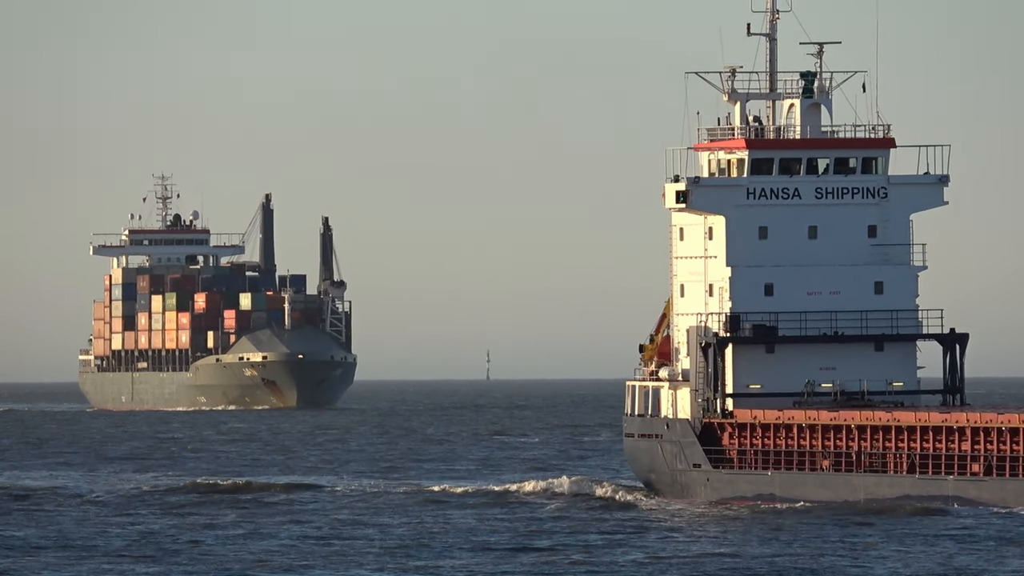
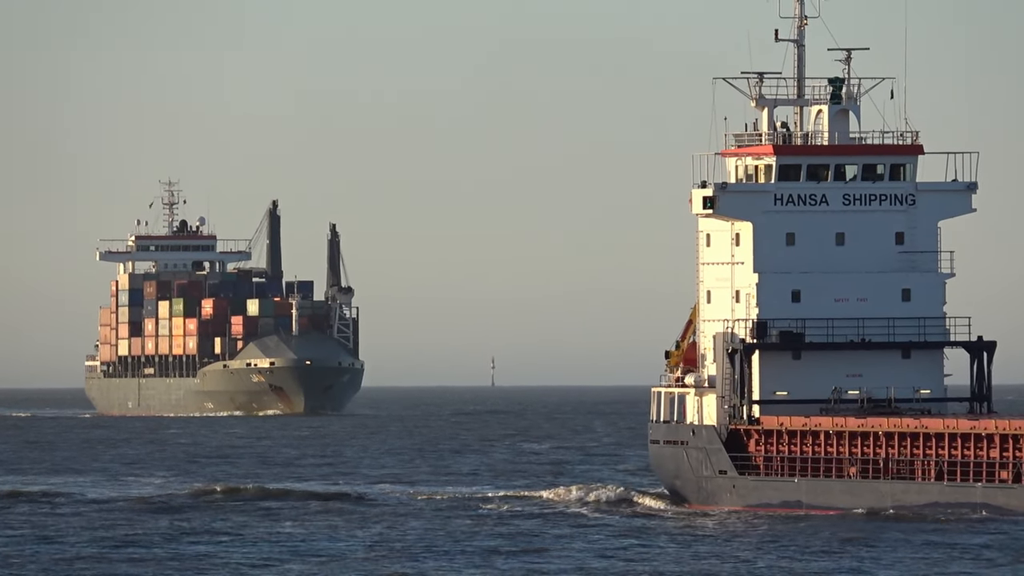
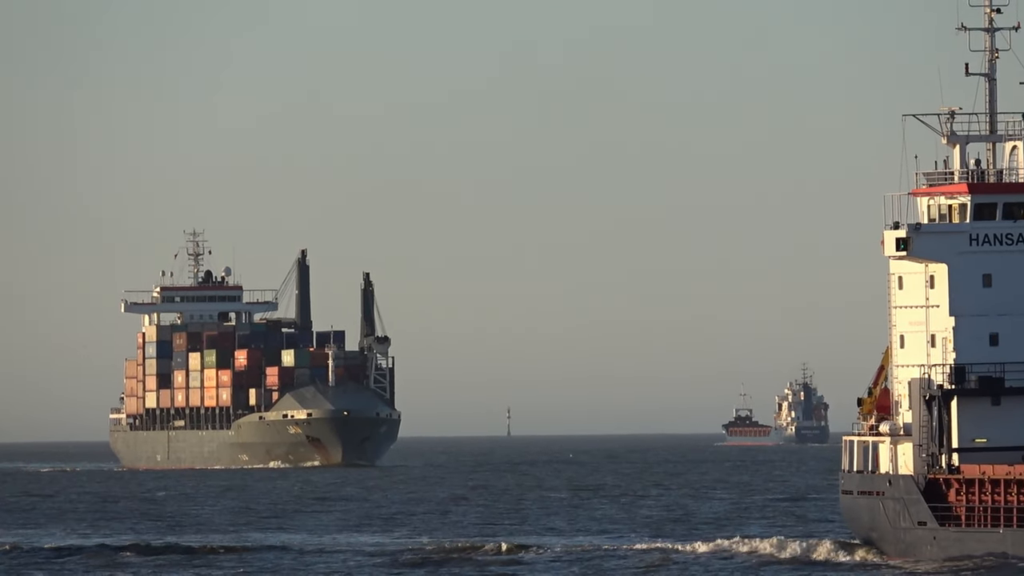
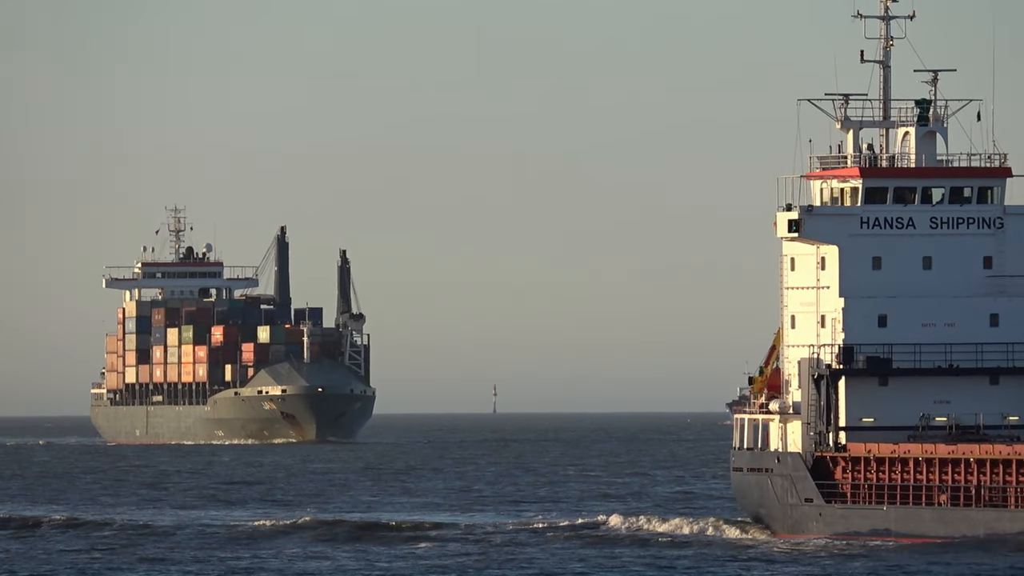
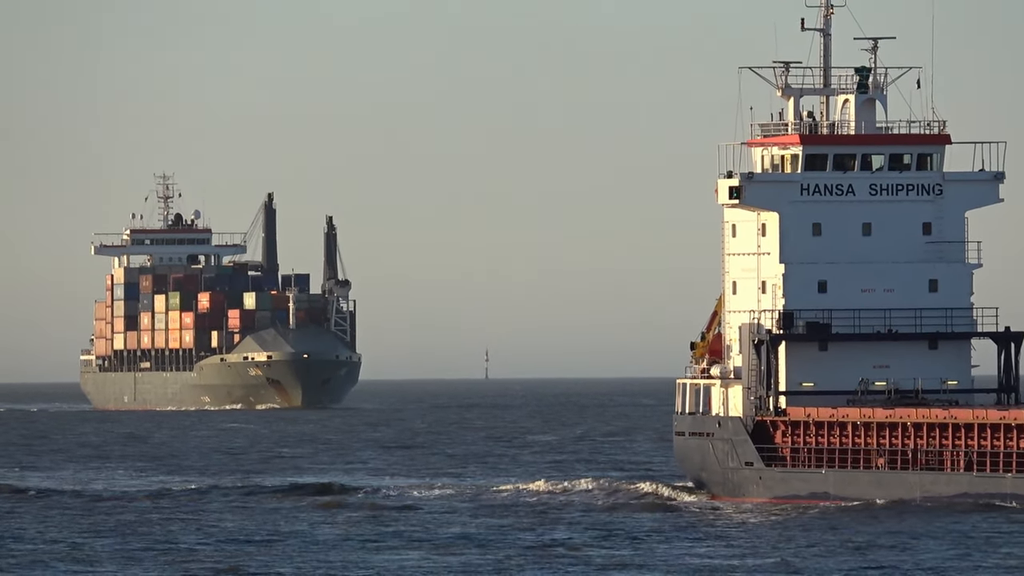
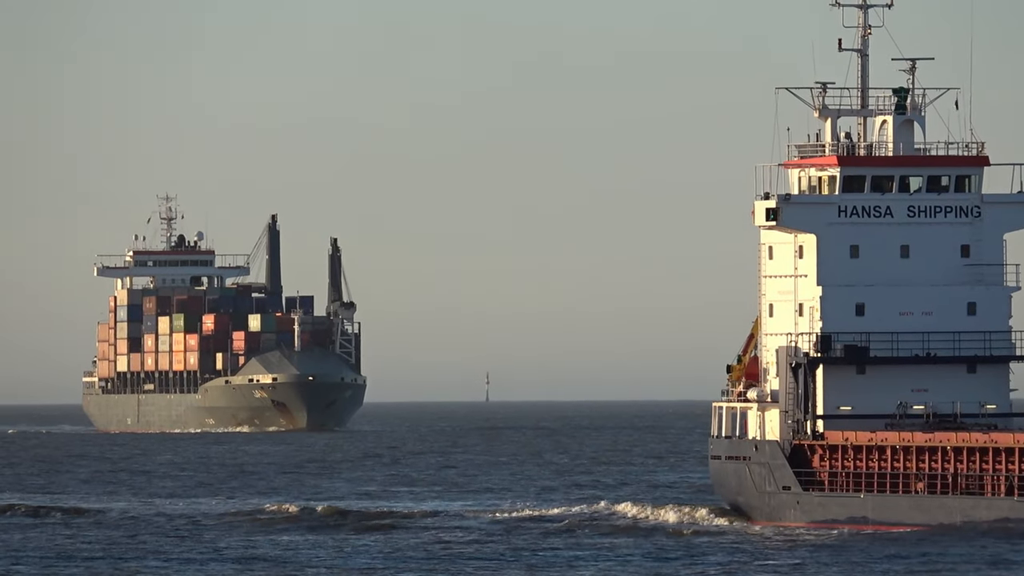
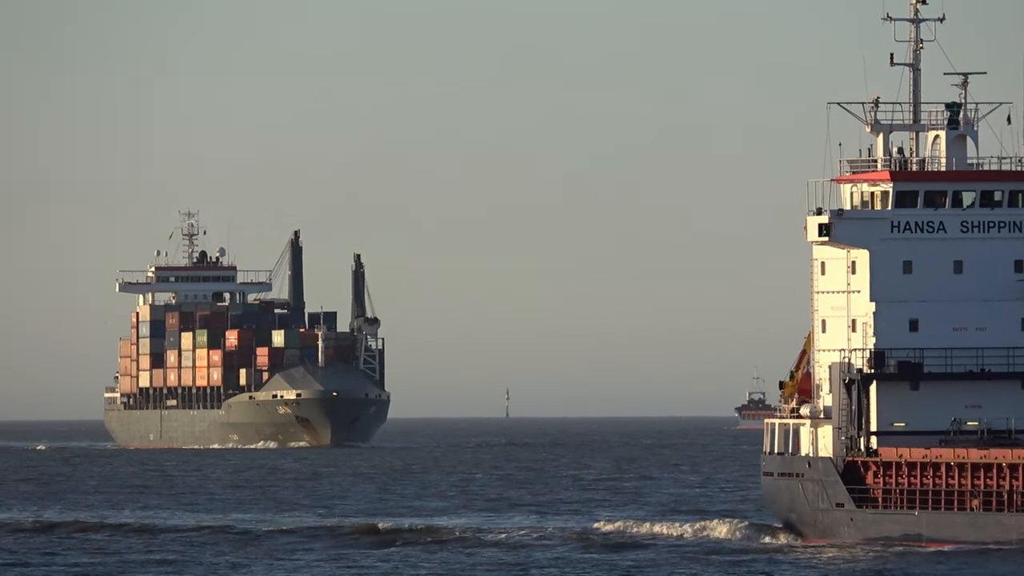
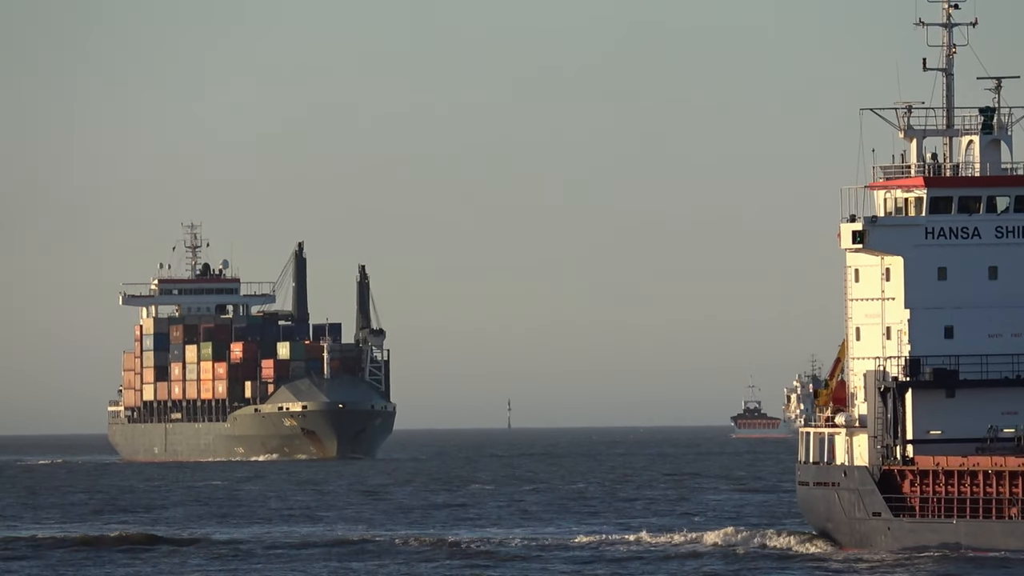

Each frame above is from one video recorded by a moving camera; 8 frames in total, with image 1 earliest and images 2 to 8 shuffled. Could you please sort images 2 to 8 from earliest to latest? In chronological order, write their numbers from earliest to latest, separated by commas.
2, 5, 6, 4, 7, 8, 3
